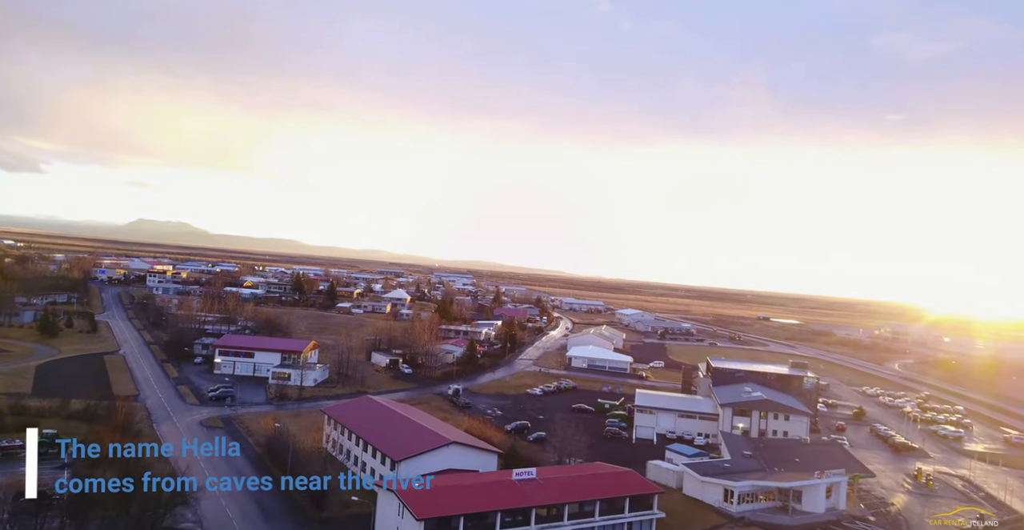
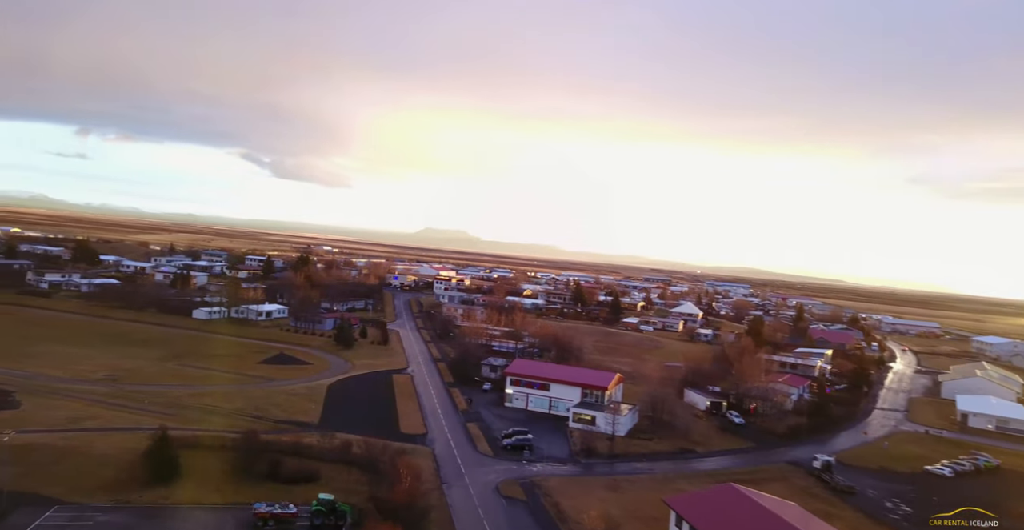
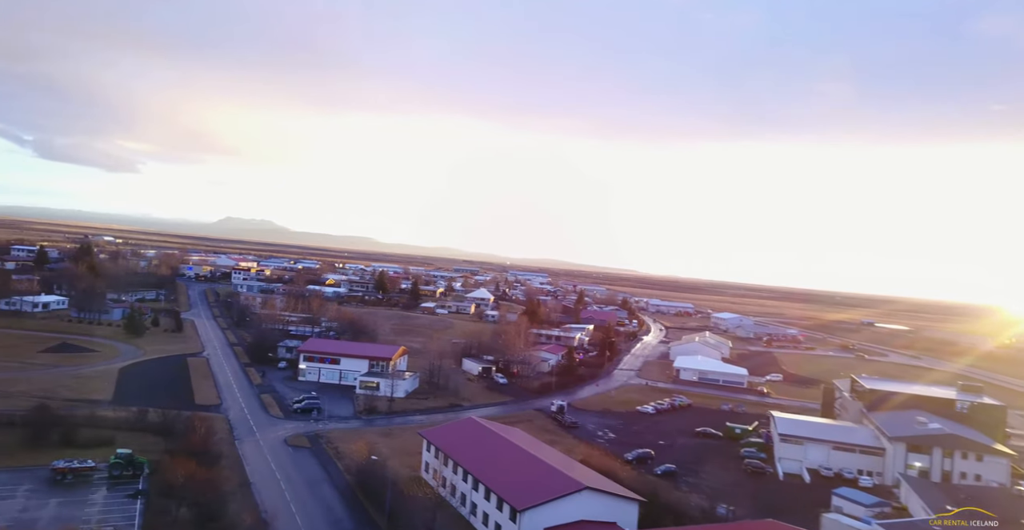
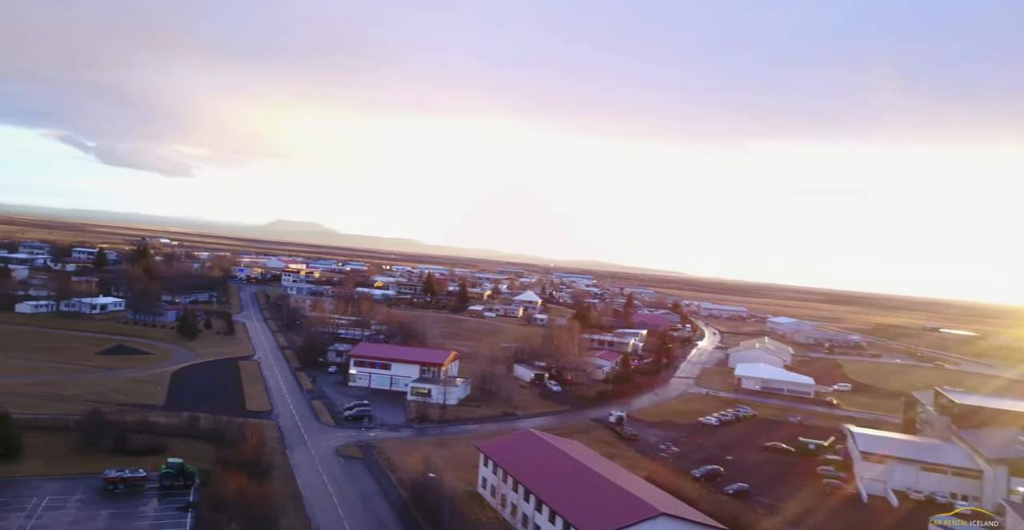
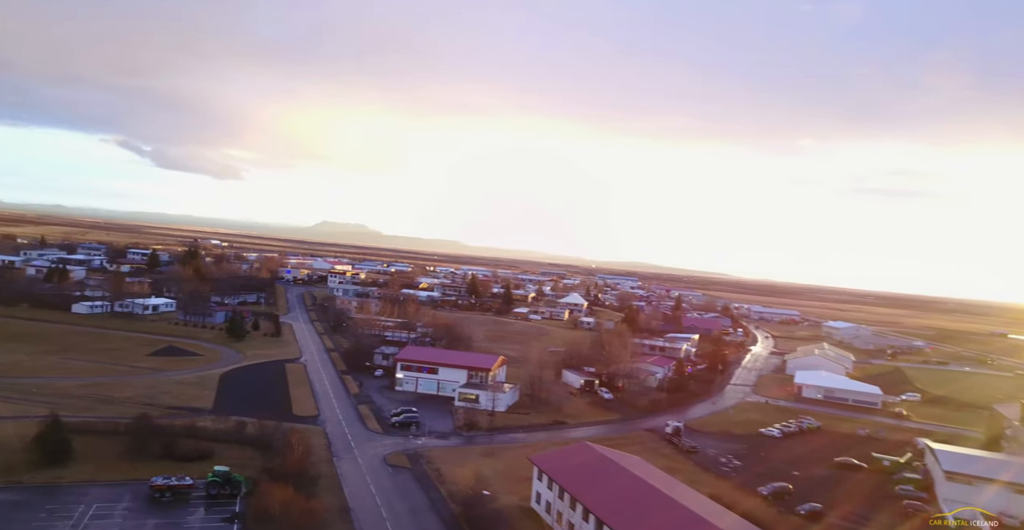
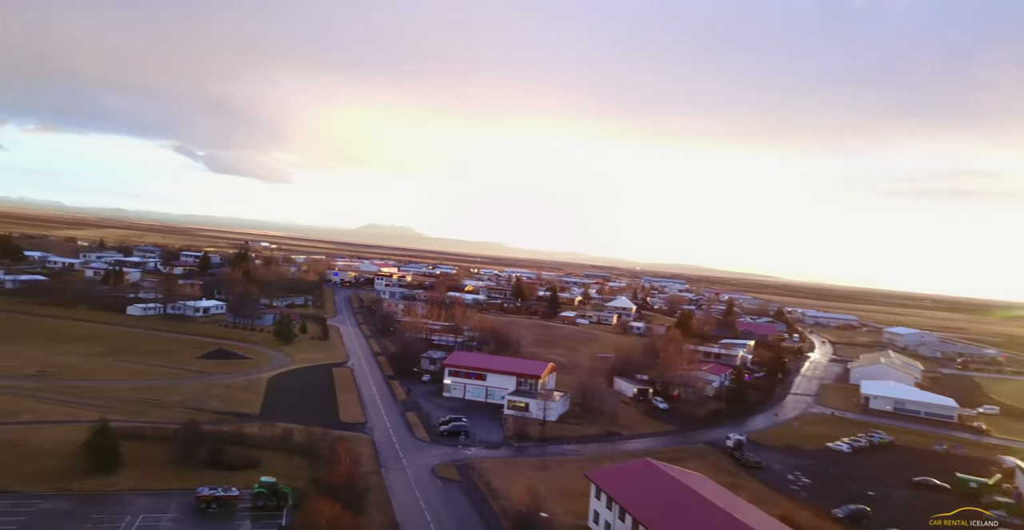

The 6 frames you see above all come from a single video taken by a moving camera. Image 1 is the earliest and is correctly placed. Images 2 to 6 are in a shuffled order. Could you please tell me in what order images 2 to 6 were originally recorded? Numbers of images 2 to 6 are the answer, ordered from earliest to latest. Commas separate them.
3, 4, 5, 6, 2
